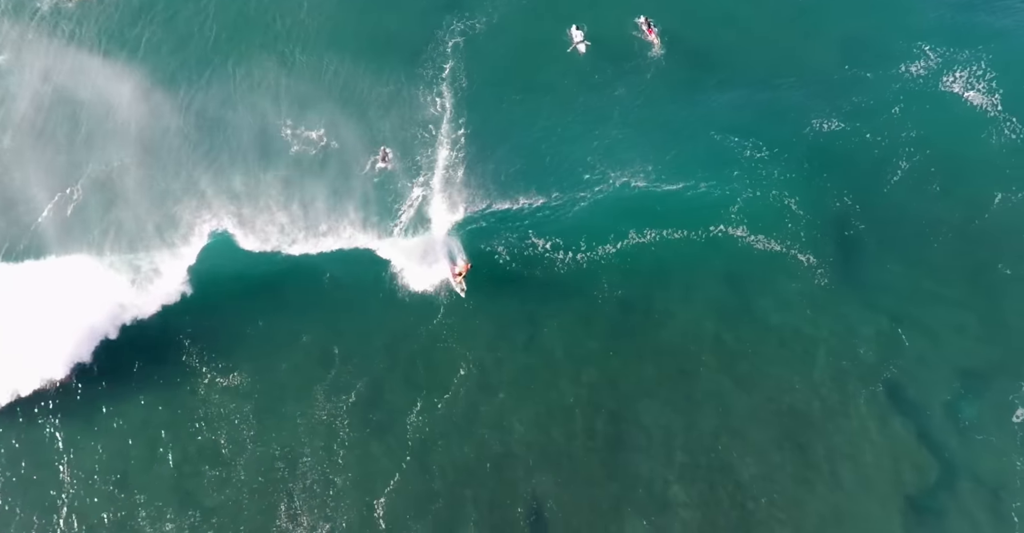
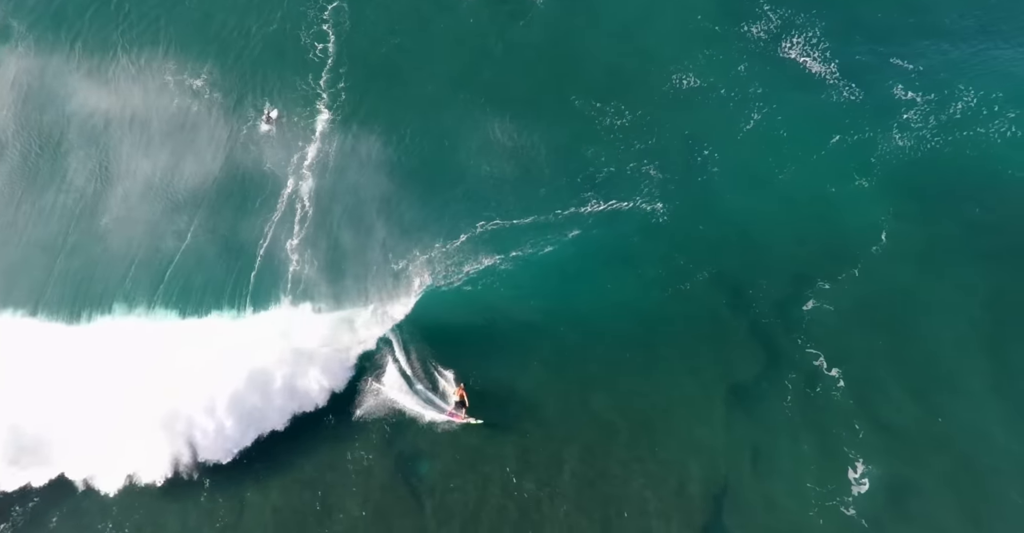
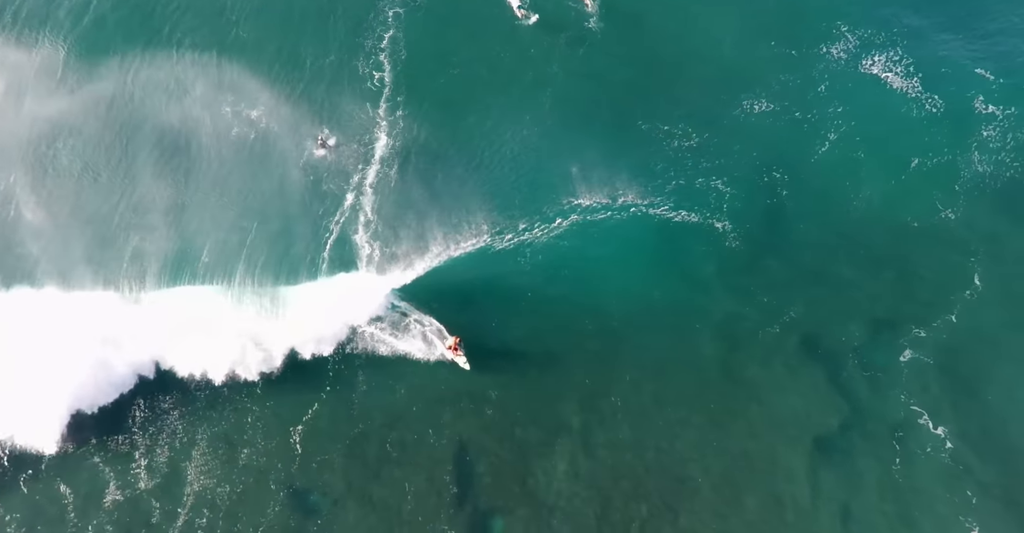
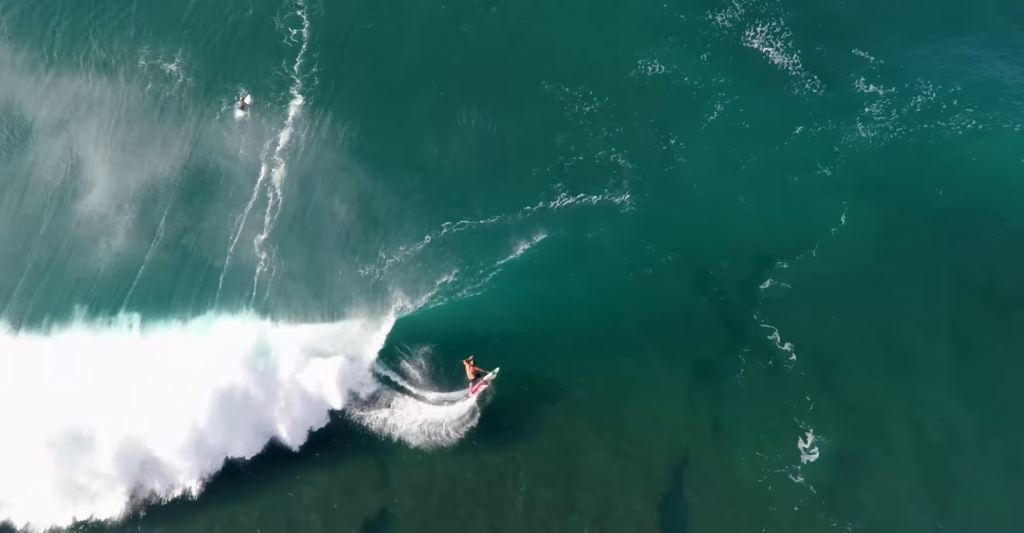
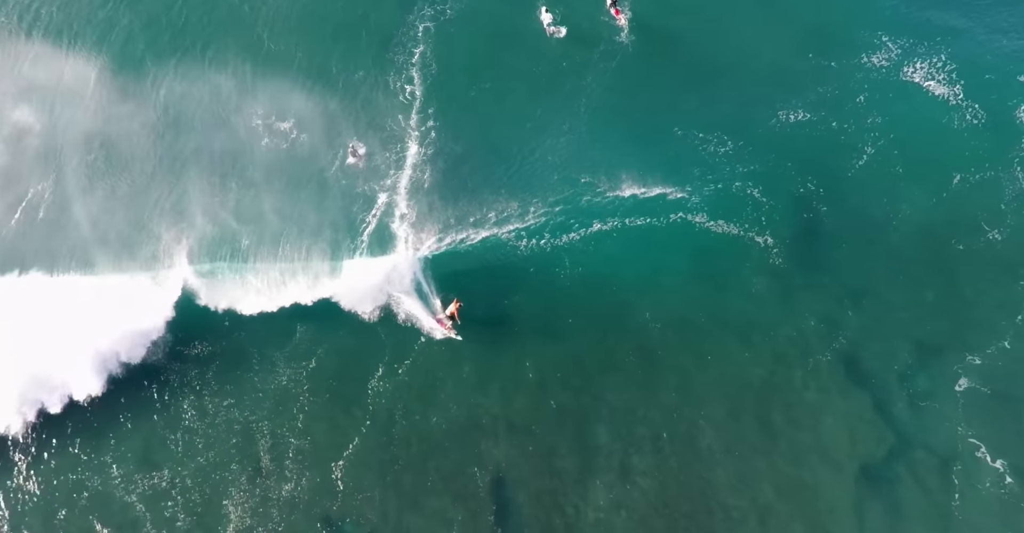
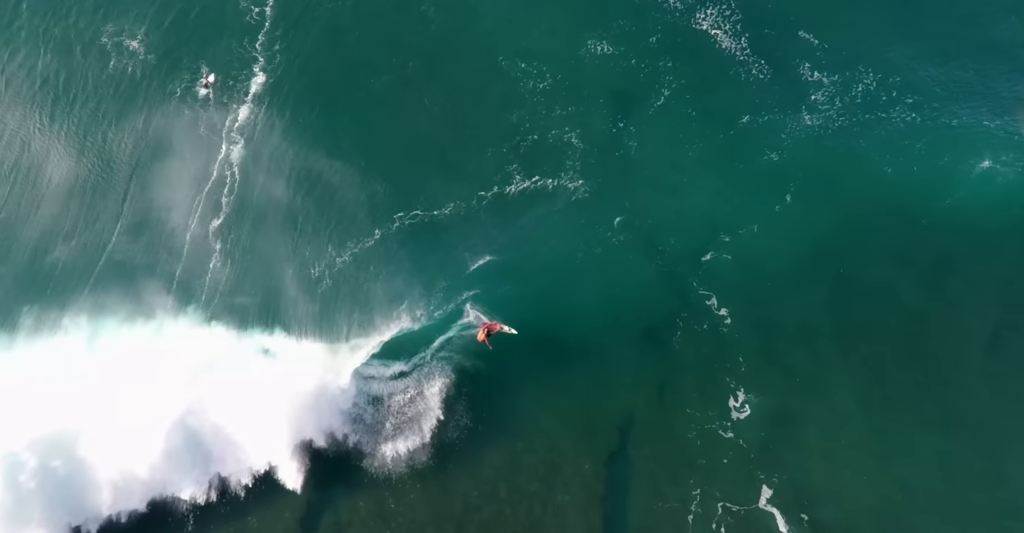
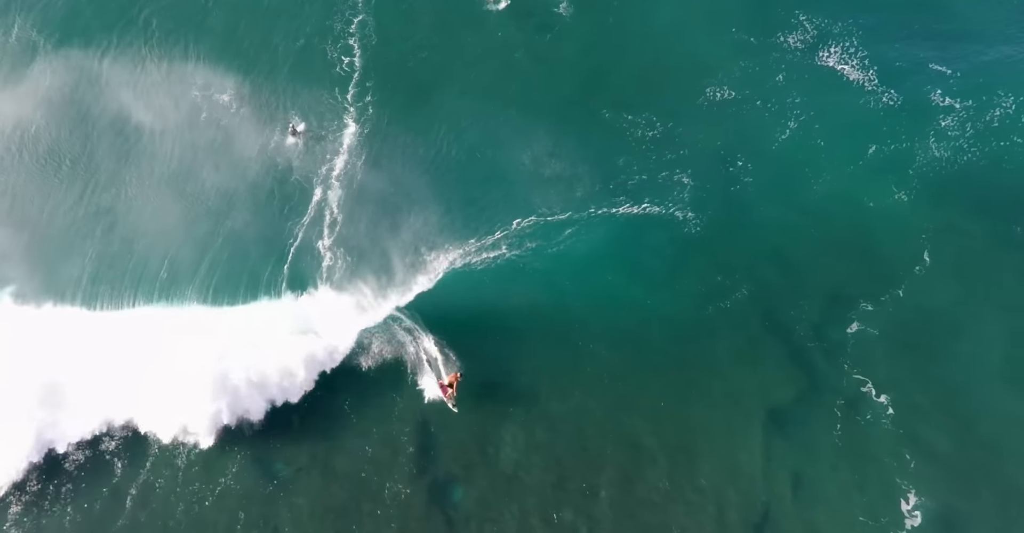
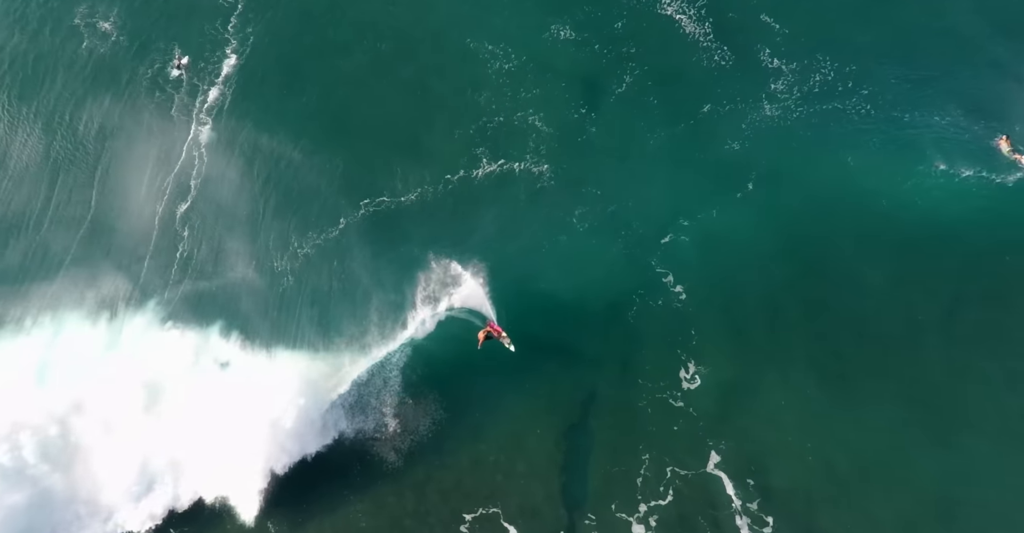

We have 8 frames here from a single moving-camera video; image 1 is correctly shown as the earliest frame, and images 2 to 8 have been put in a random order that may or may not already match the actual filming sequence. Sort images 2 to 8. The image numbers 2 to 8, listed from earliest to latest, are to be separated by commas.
5, 3, 7, 2, 4, 6, 8
